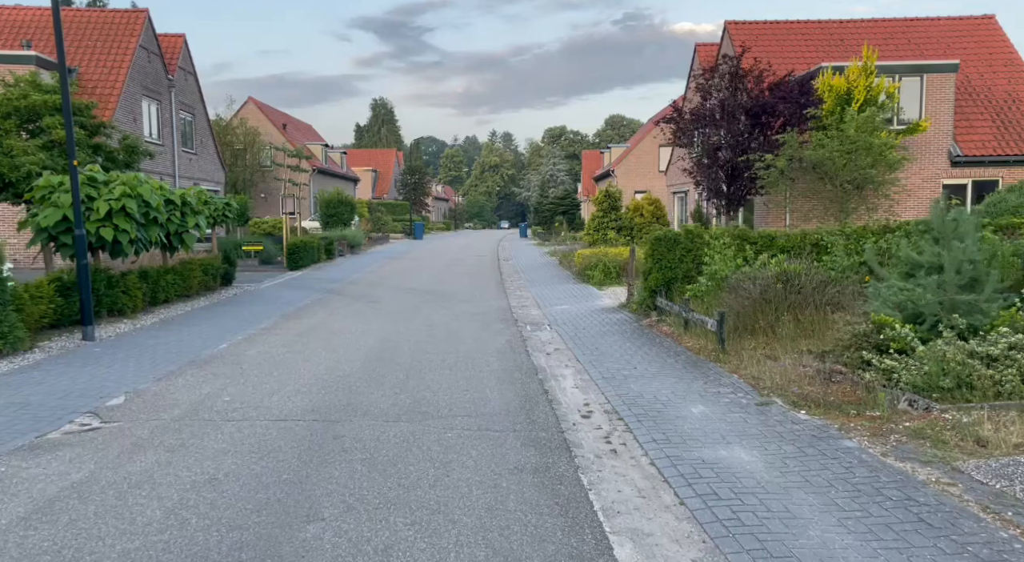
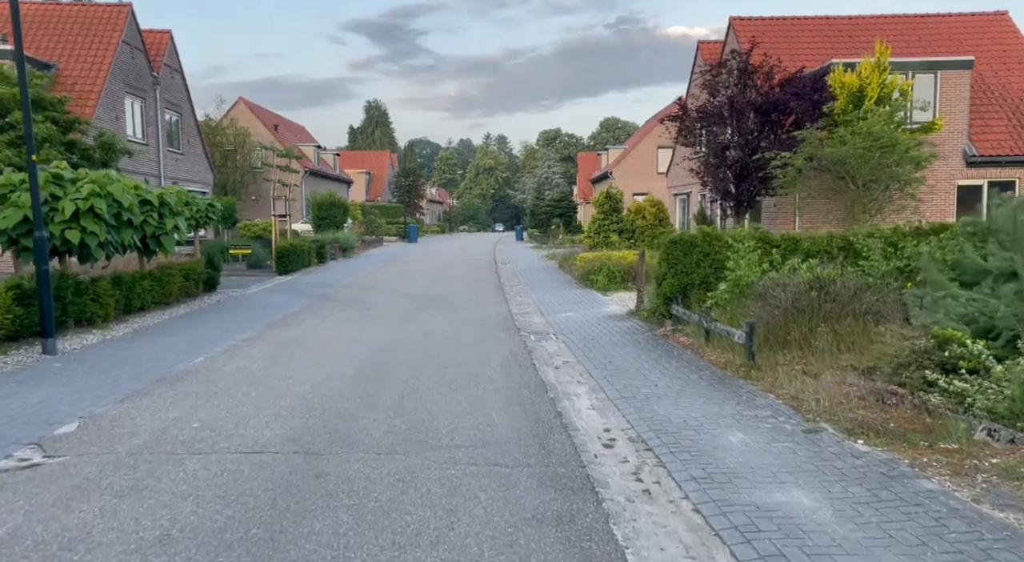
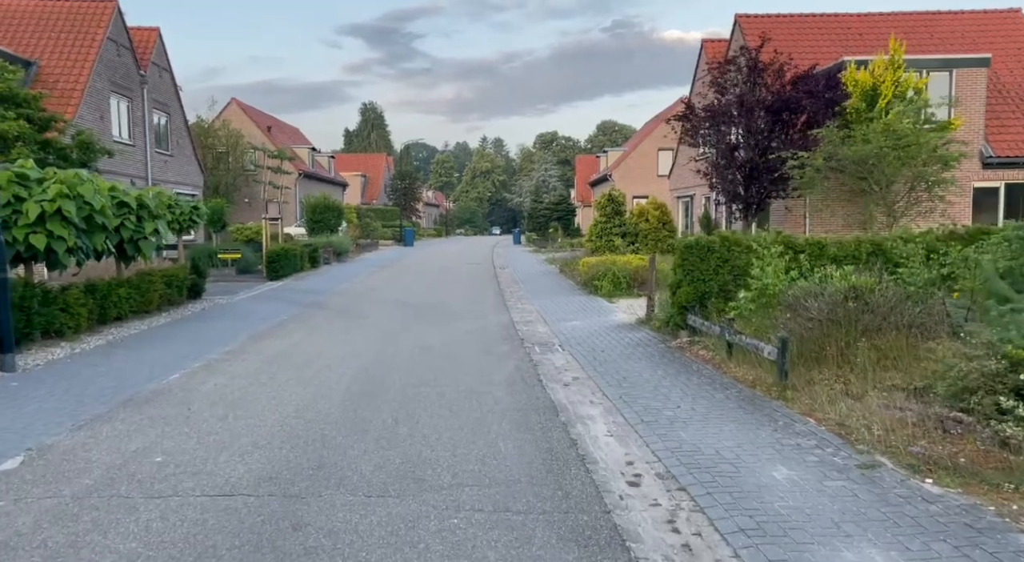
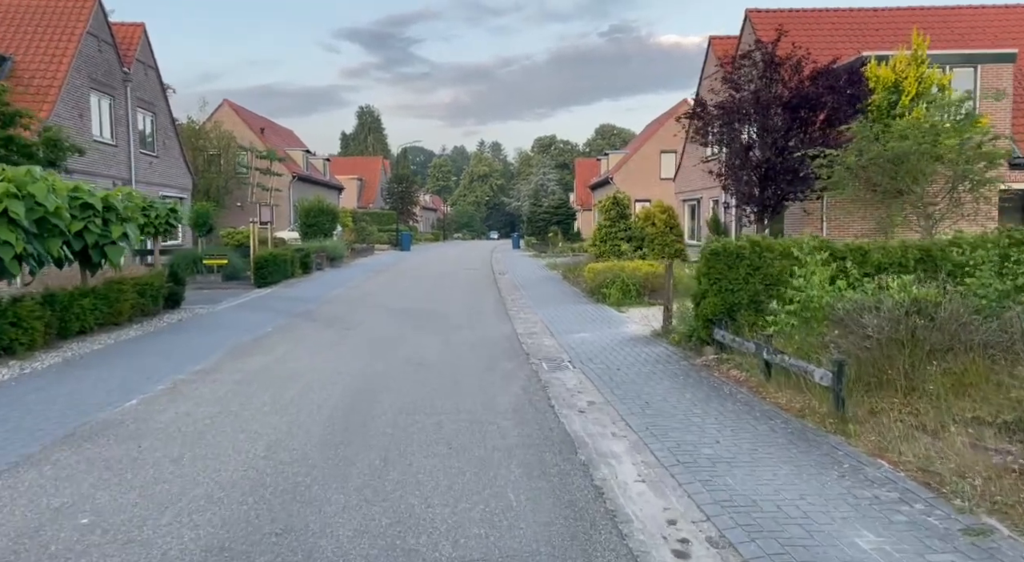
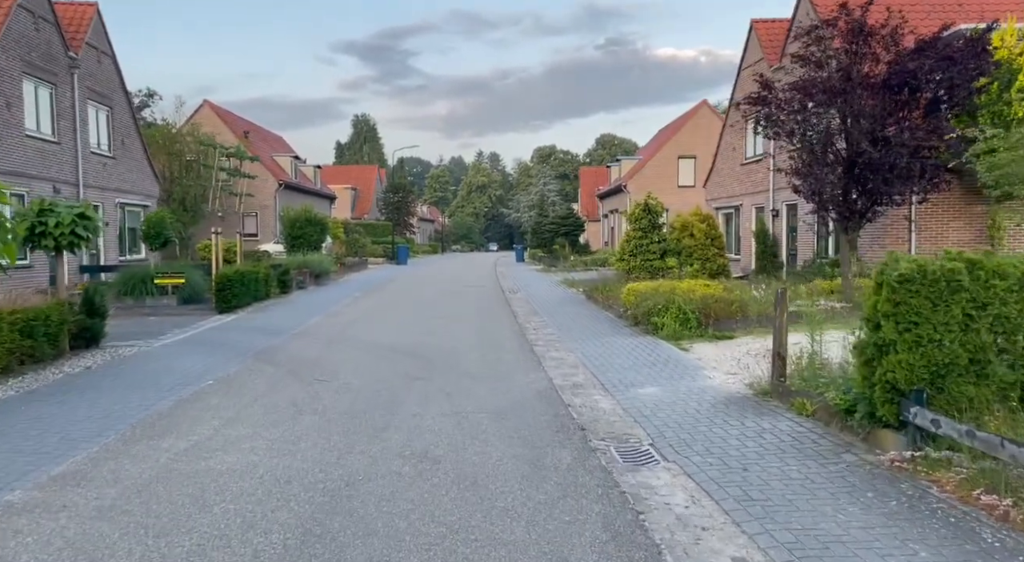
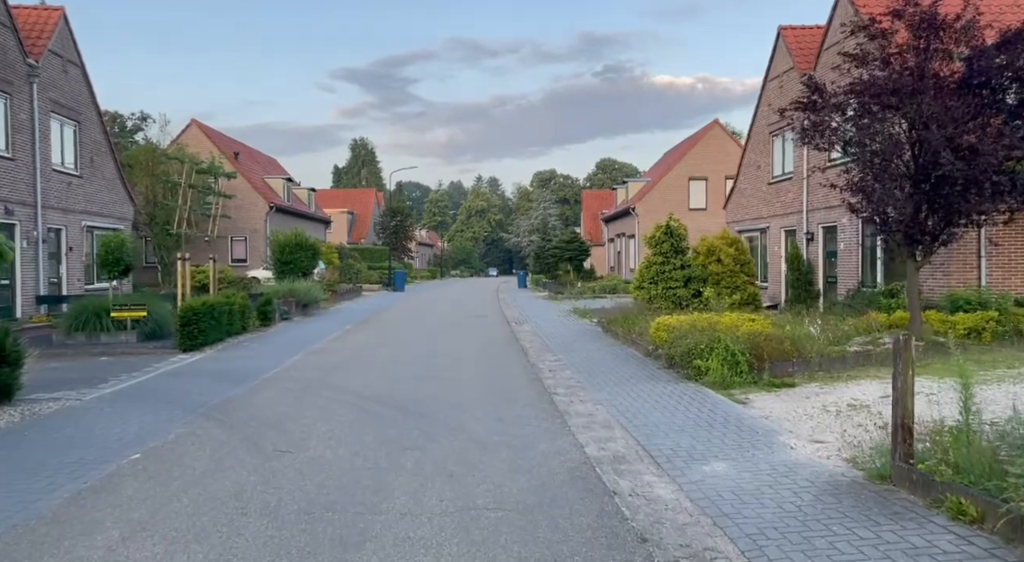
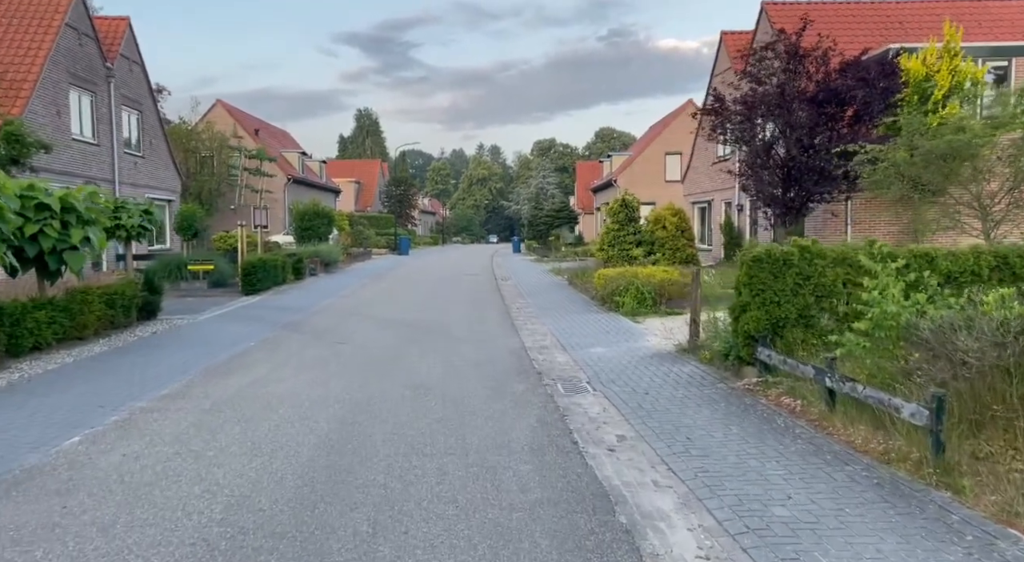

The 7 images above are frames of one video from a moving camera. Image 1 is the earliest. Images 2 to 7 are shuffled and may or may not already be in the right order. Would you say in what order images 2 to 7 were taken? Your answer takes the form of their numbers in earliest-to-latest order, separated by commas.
2, 3, 4, 7, 5, 6
